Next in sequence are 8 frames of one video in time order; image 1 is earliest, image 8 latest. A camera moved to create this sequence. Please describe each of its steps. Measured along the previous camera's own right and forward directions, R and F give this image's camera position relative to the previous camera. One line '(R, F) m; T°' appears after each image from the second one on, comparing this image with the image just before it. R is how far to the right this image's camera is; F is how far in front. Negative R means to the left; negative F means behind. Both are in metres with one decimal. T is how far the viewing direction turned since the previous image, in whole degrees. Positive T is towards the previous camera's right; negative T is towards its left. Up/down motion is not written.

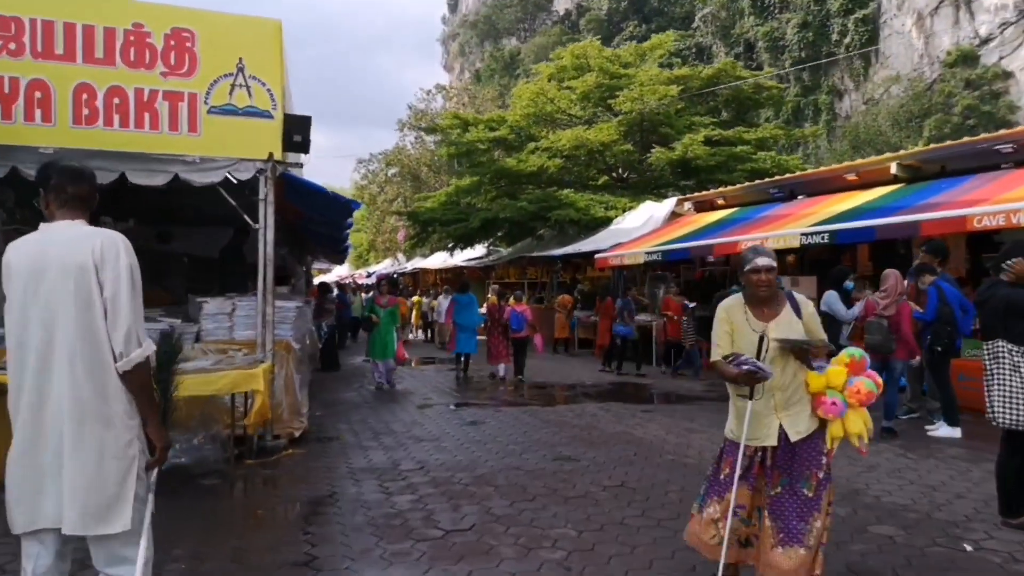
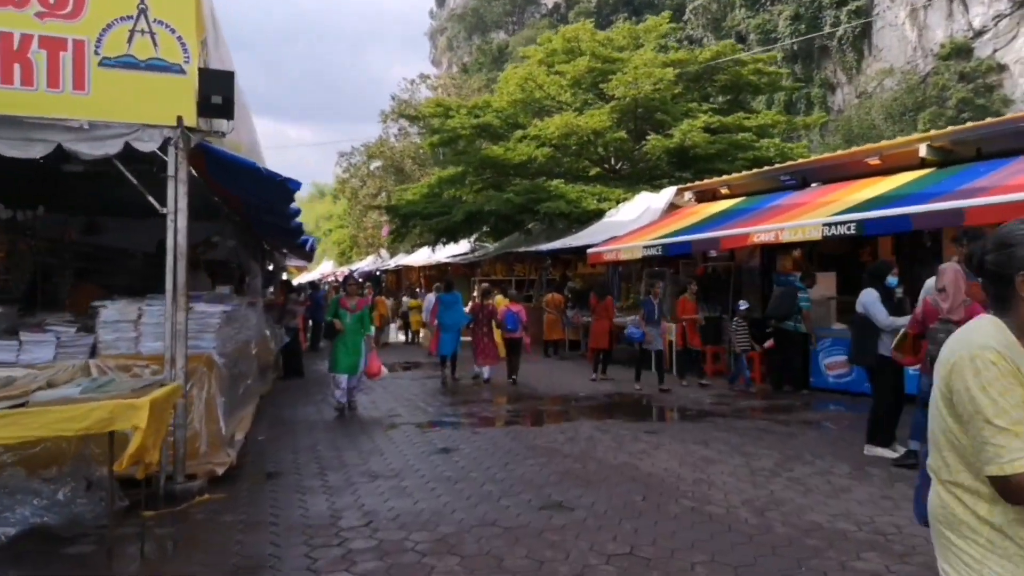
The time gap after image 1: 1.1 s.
(+0.1, +1.6) m; +1°
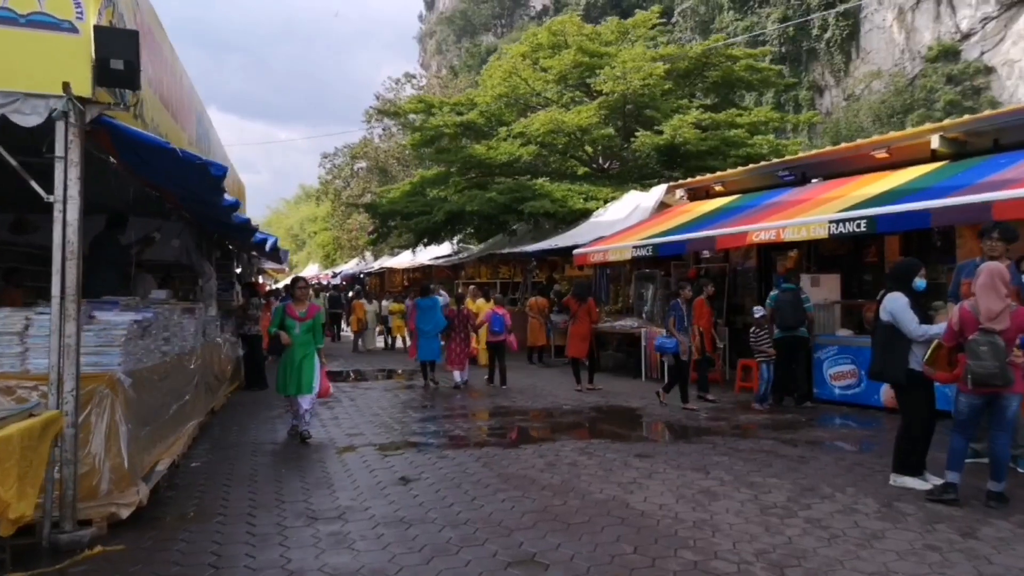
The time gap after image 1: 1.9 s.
(+0.2, +1.0) m; +1°
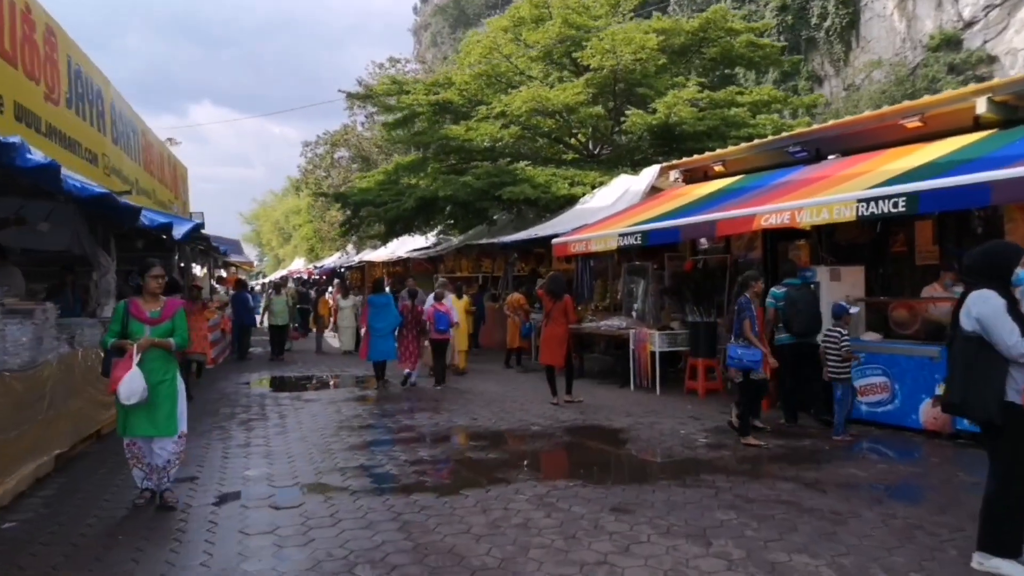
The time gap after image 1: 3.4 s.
(+0.5, +2.0) m; 0°
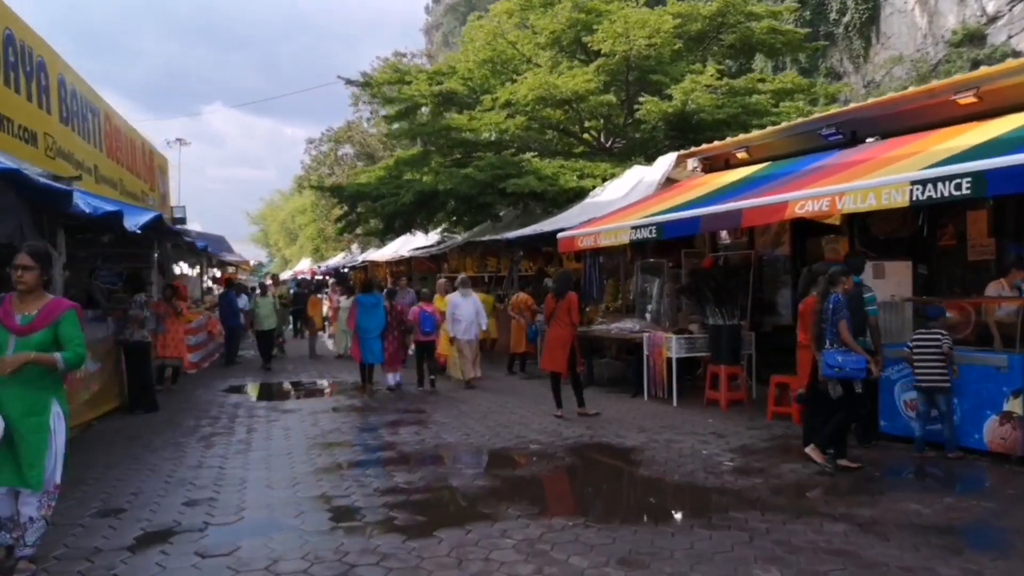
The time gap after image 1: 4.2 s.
(+0.2, +1.1) m; -1°
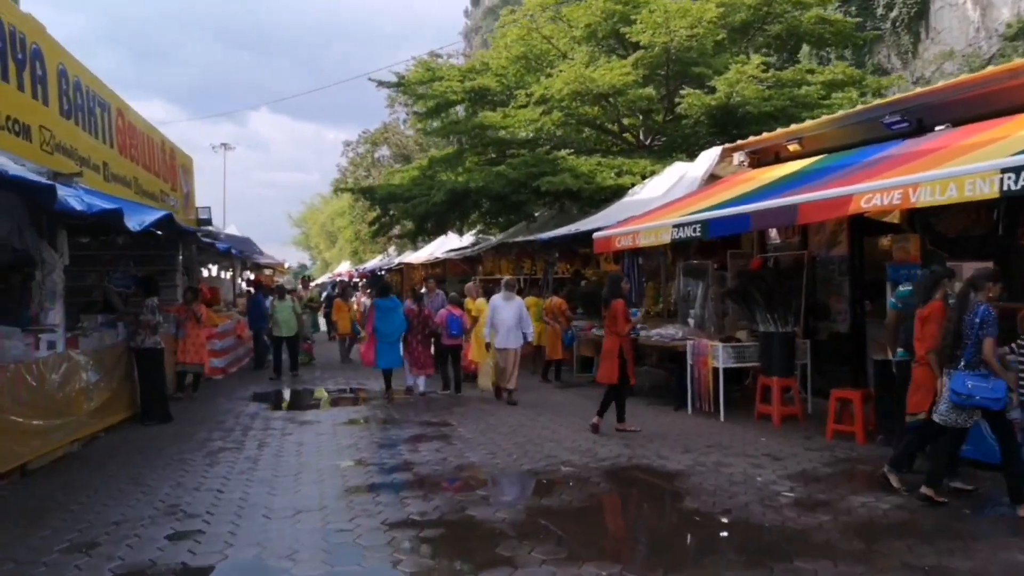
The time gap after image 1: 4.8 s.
(+0.1, +0.8) m; -3°
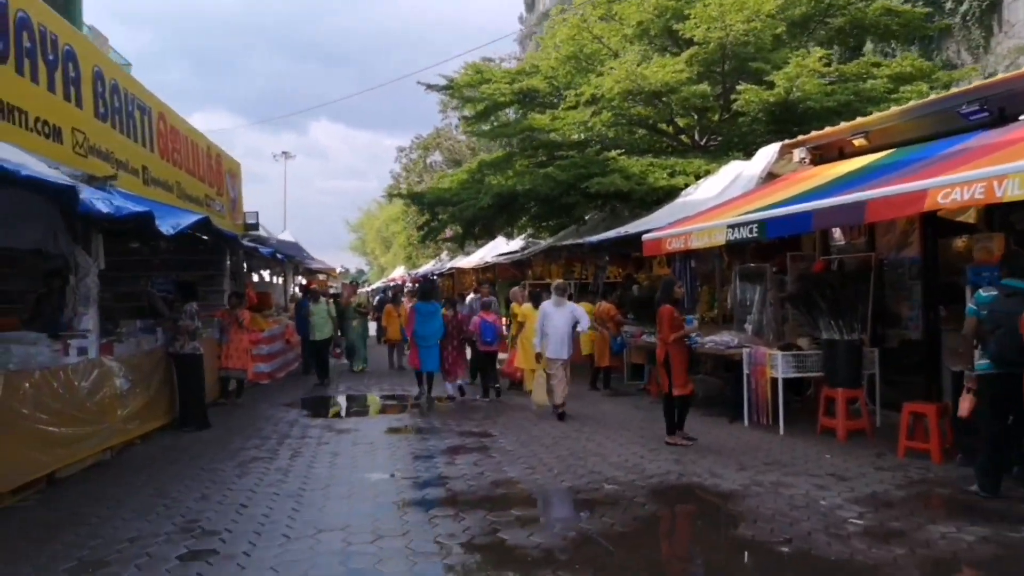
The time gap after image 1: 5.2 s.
(+0.1, +0.4) m; -4°
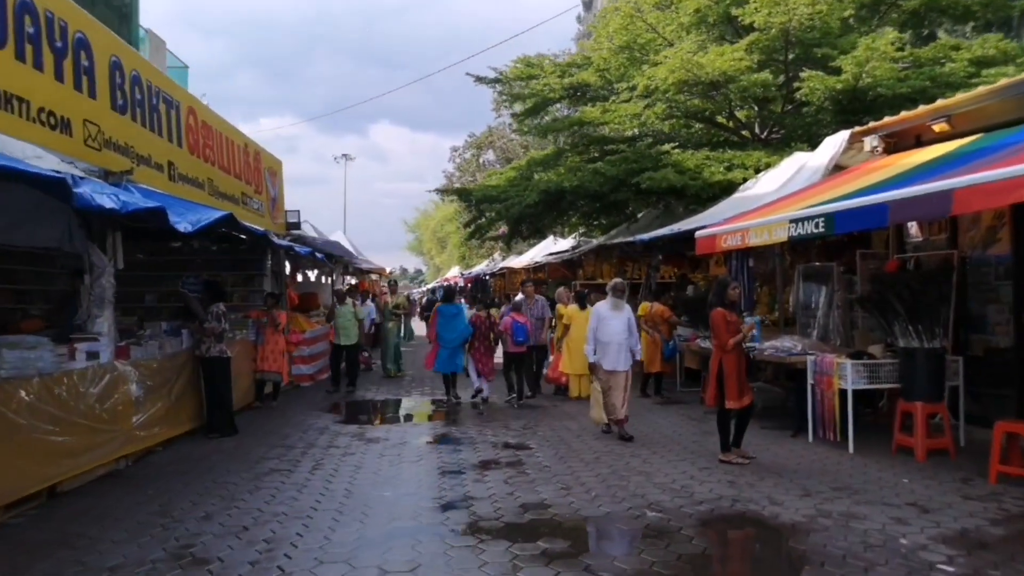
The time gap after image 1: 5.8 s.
(+0.2, +0.7) m; -4°
